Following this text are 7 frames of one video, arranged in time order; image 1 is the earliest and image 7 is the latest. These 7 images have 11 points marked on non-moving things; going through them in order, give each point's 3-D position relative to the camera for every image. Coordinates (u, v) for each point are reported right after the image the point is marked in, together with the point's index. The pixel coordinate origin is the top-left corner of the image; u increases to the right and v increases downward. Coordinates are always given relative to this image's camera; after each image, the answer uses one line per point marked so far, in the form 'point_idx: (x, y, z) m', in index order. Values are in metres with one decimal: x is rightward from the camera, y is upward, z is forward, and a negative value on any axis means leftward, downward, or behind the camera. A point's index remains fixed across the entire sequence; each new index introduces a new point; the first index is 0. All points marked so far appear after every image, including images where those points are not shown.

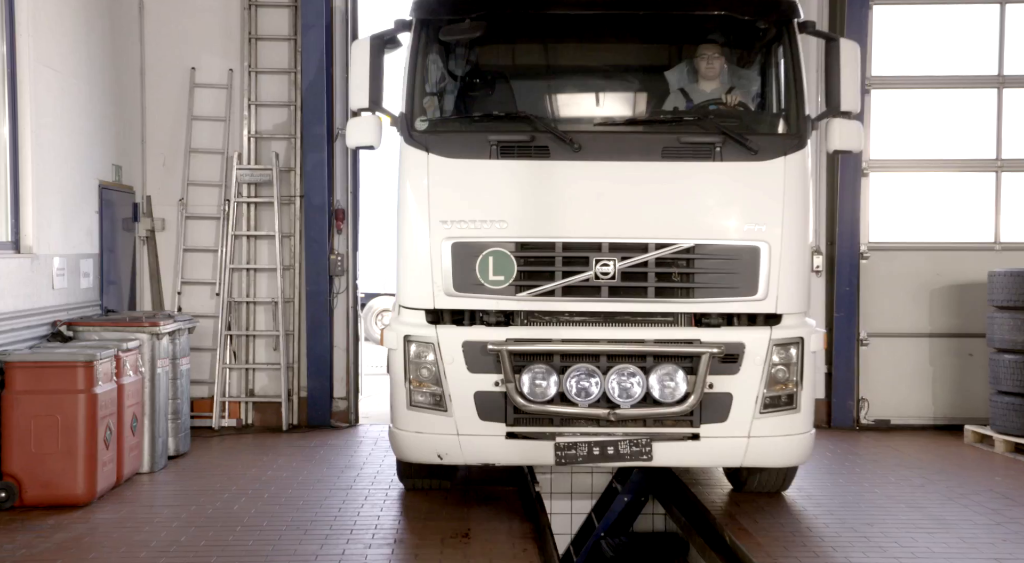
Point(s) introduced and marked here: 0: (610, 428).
0: (+0.6, -0.9, +5.8) m
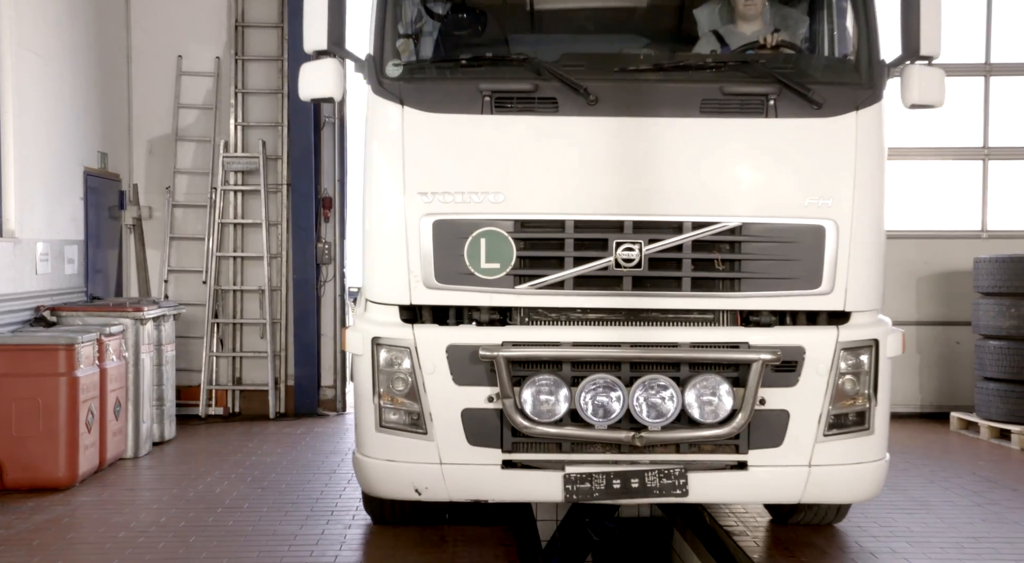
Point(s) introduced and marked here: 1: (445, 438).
0: (+0.6, -0.8, +4.6) m
1: (-0.3, -0.7, +4.6) m
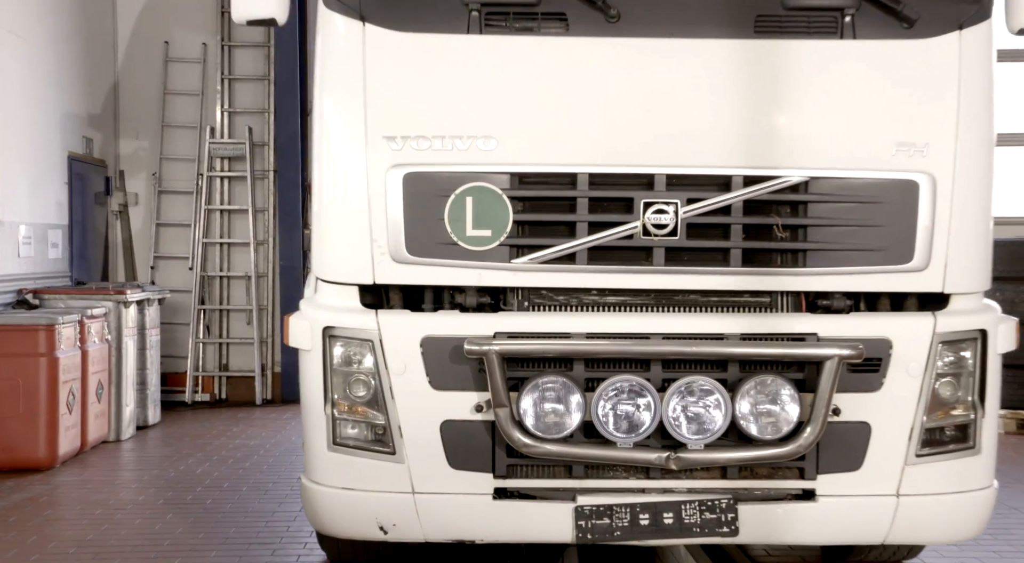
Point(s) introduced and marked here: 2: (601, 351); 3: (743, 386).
0: (+0.5, -0.7, +3.5) m
1: (-0.3, -0.6, +3.5) m
2: (+0.3, -0.2, +3.4) m
3: (+0.8, -0.4, +3.4) m
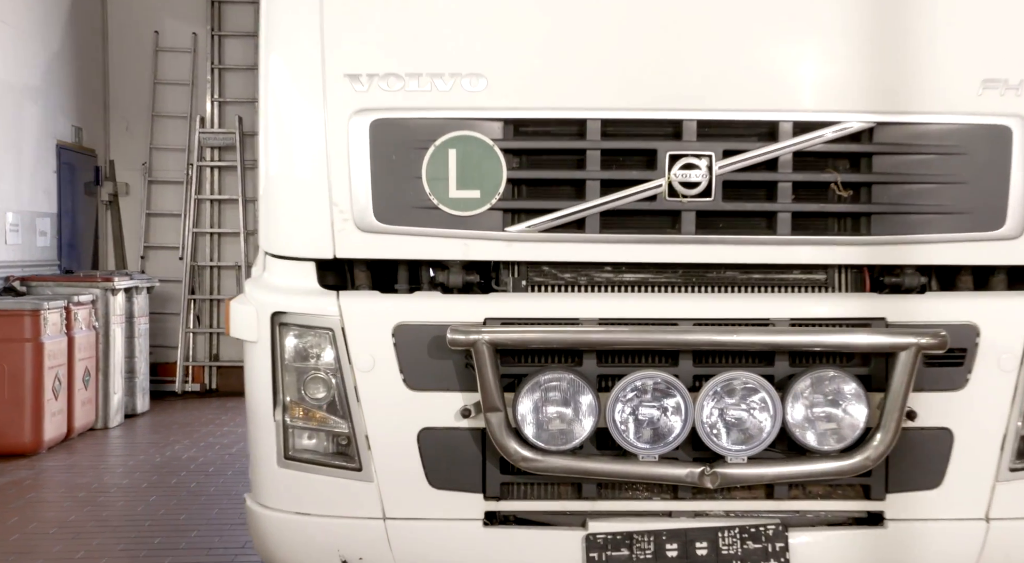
0: (+0.5, -0.6, +2.8) m
1: (-0.3, -0.6, +2.8) m
2: (+0.3, -0.2, +2.7) m
3: (+0.8, -0.3, +2.7) m
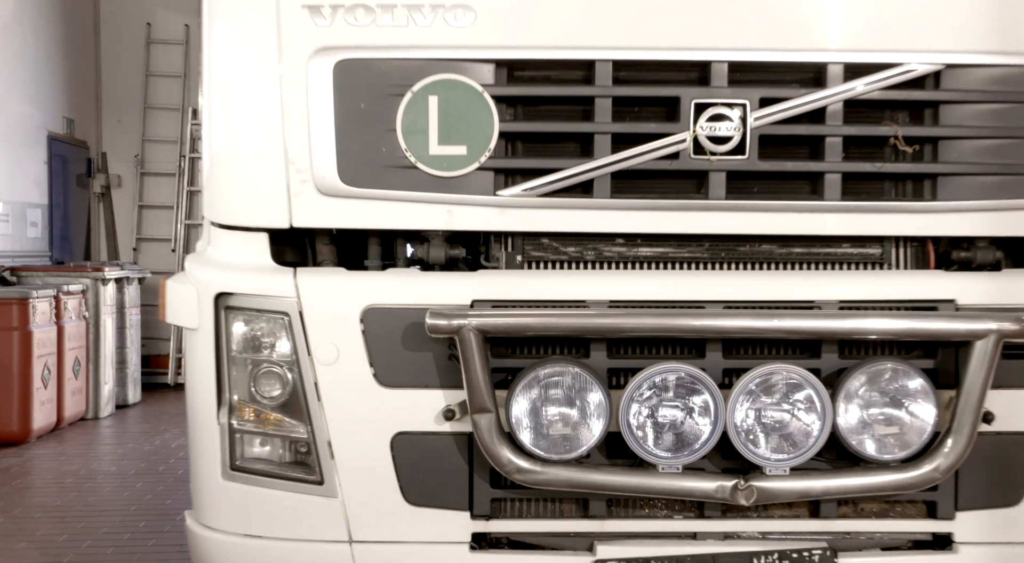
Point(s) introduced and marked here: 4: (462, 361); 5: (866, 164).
0: (+0.5, -0.6, +2.3) m
1: (-0.4, -0.5, +2.3) m
2: (+0.3, -0.1, +2.2) m
3: (+0.8, -0.2, +2.2) m
4: (-0.1, -0.2, +2.2) m
5: (+0.8, +0.3, +2.3) m
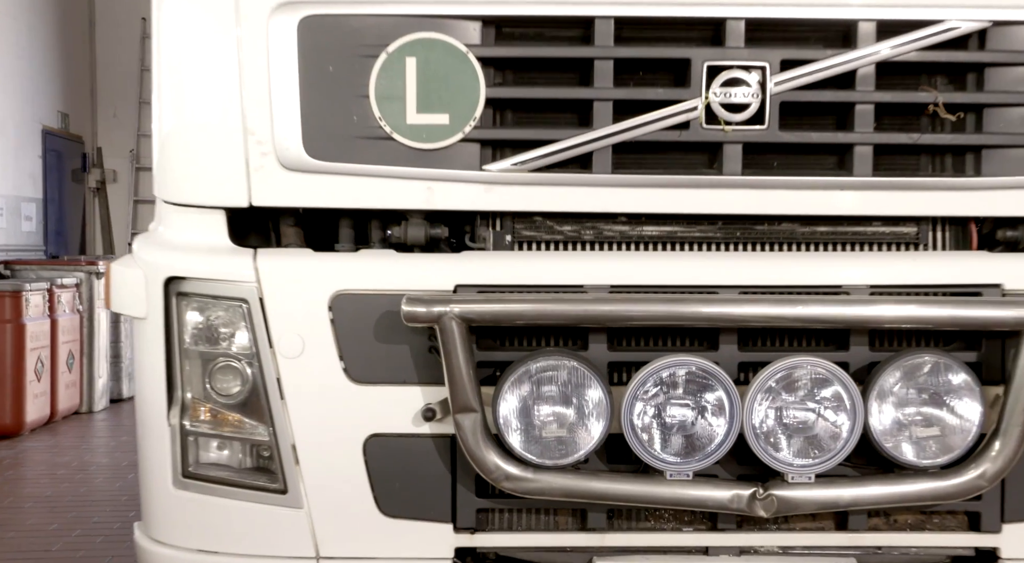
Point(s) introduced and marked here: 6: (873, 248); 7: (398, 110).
0: (+0.5, -0.5, +2.1) m
1: (-0.4, -0.5, +2.1) m
2: (+0.2, -0.1, +2.0) m
3: (+0.7, -0.2, +2.0) m
4: (-0.1, -0.1, +2.0) m
5: (+0.8, +0.3, +2.1) m
6: (+0.8, +0.1, +2.1) m
7: (-0.2, +0.4, +2.1) m
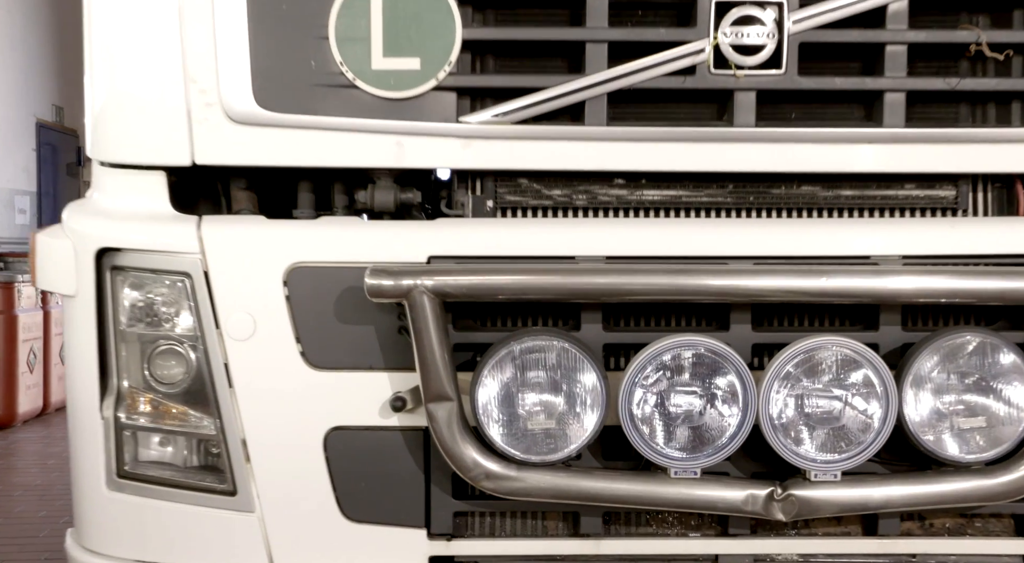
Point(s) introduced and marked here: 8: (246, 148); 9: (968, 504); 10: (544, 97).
0: (+0.5, -0.5, +1.8) m
1: (-0.4, -0.4, +1.8) m
2: (+0.2, 0.0, +1.7) m
3: (+0.7, -0.1, +1.7) m
4: (-0.2, -0.1, +1.7) m
5: (+0.8, +0.4, +1.8) m
6: (+0.7, +0.1, +1.9) m
7: (-0.3, +0.4, +1.8) m
8: (-0.5, +0.2, +1.8) m
9: (+0.8, -0.4, +1.7) m
10: (+0.1, +0.3, +1.8) m
